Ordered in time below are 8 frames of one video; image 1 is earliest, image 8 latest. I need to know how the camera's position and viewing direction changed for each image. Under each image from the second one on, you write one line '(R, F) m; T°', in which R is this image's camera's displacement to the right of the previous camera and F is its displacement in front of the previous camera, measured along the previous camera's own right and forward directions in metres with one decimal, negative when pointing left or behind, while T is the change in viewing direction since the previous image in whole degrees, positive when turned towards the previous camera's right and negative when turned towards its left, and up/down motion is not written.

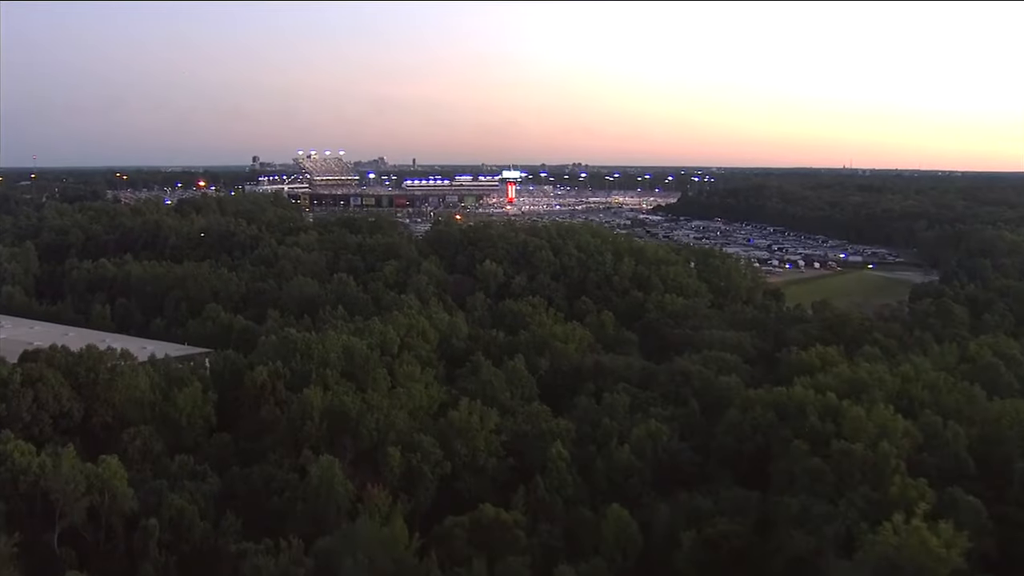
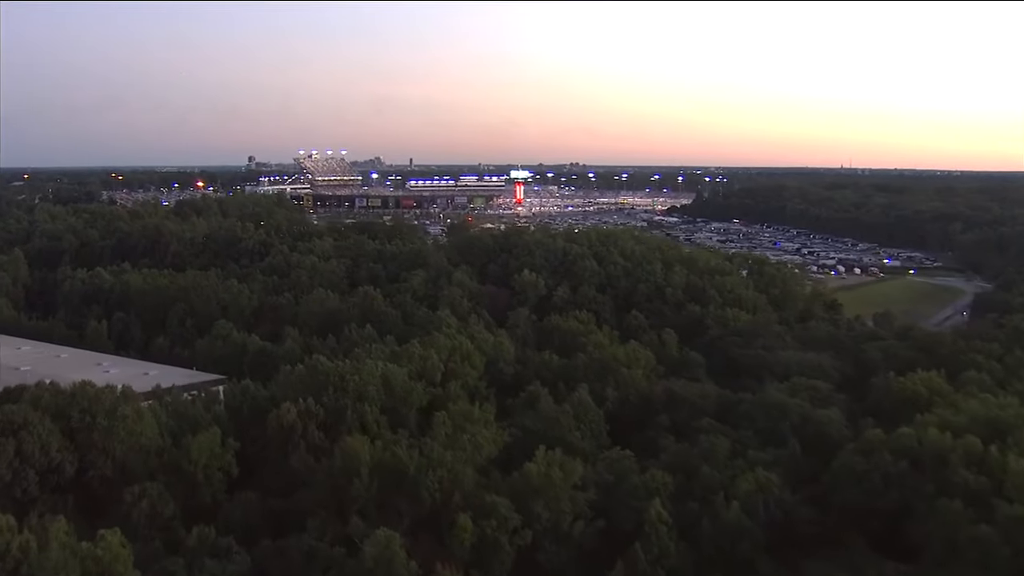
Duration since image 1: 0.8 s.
(-1.7, +3.0) m; 0°
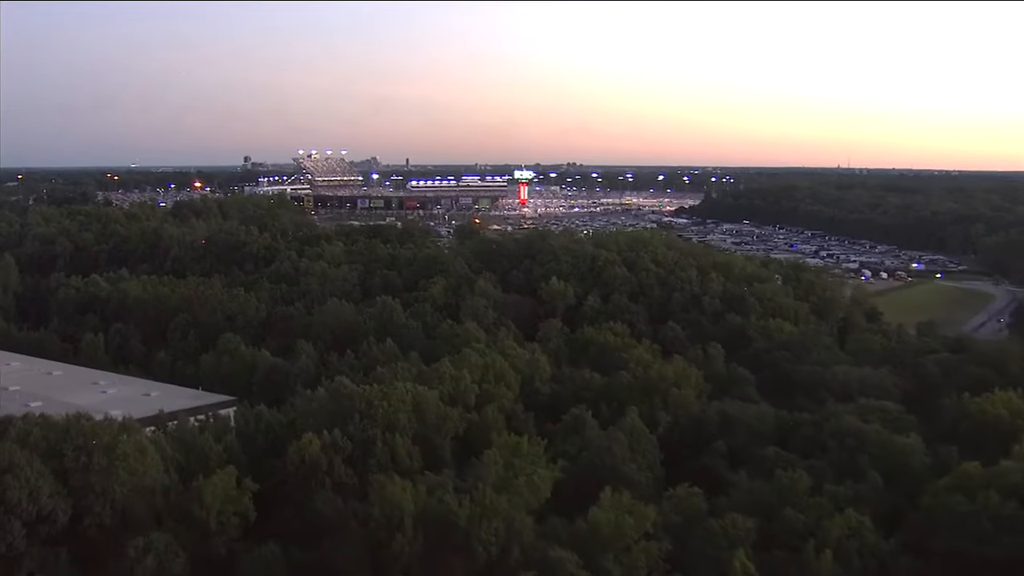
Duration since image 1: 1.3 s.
(-1.0, +1.8) m; 0°
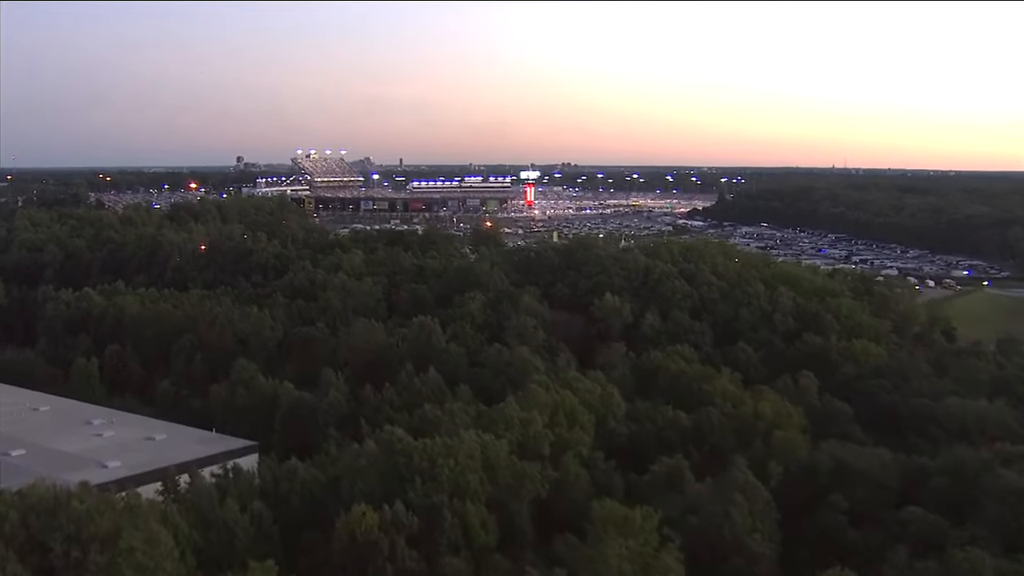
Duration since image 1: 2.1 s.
(-1.7, +2.9) m; +1°
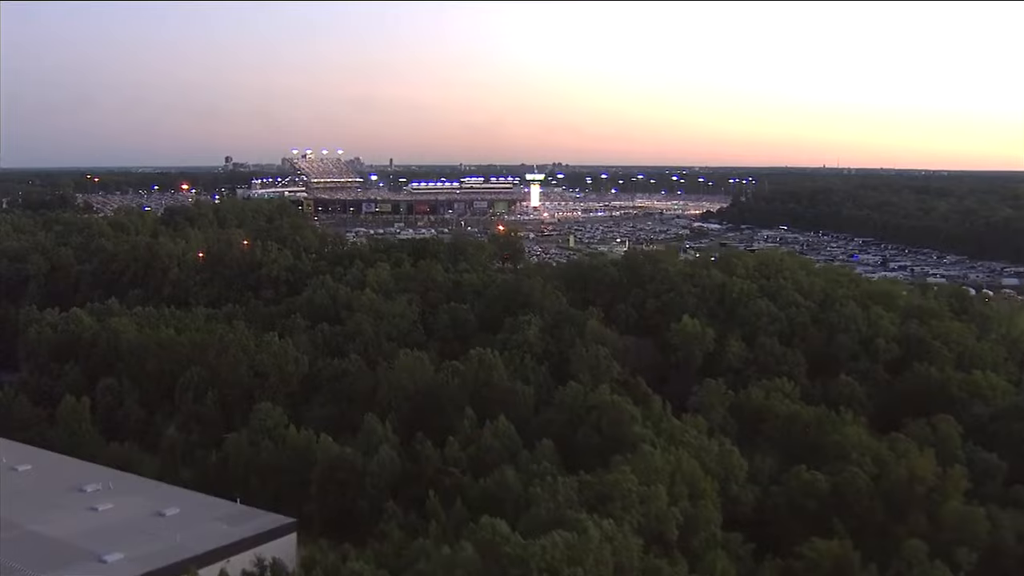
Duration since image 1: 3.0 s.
(-1.9, +3.2) m; +1°
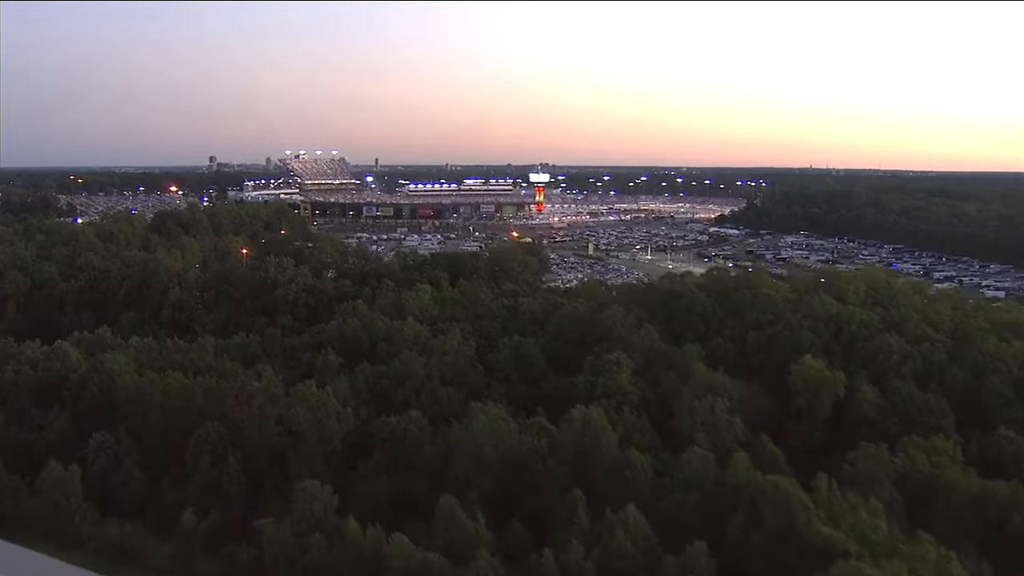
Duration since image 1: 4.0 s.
(-2.2, +3.5) m; +1°
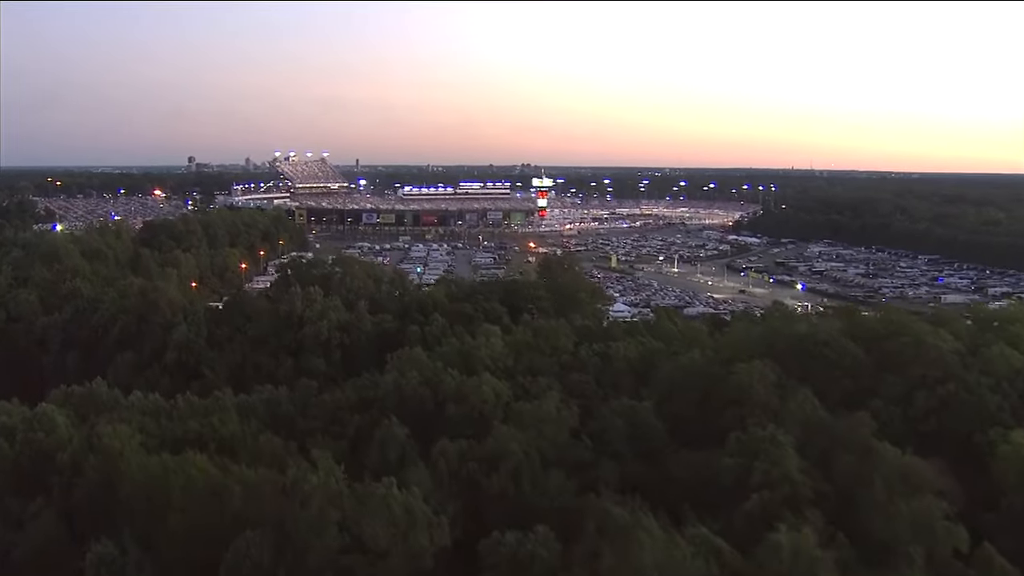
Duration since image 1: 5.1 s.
(-2.5, +3.8) m; +1°
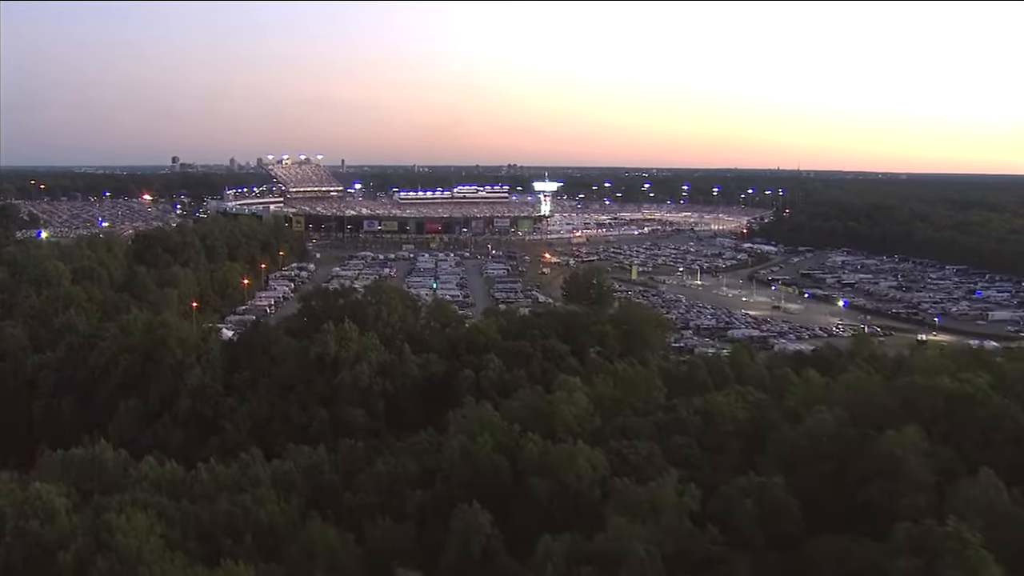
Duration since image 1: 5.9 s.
(-1.9, +2.7) m; +1°
